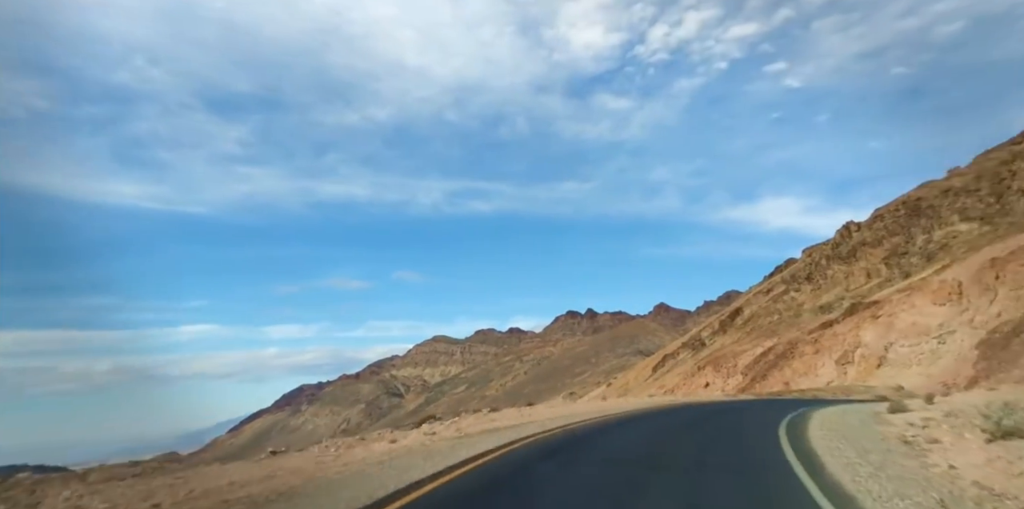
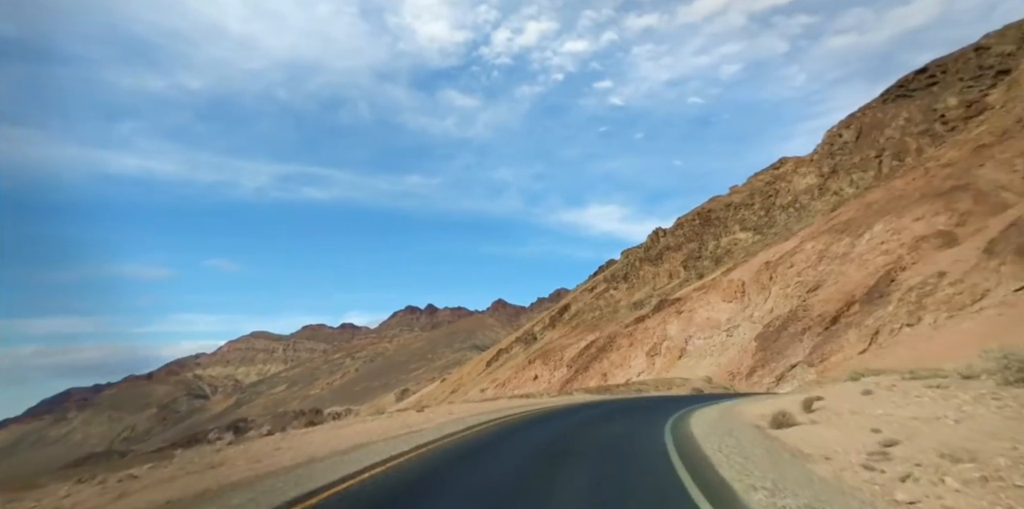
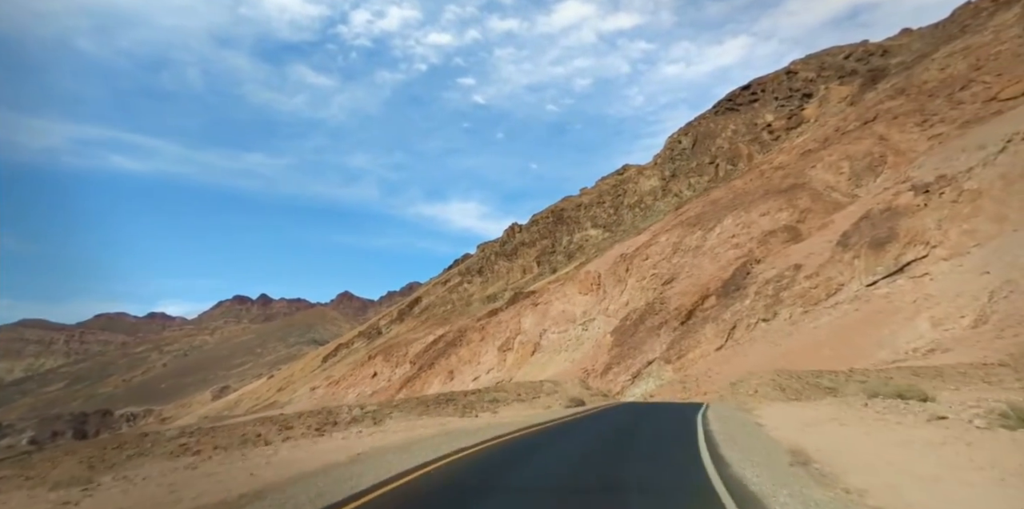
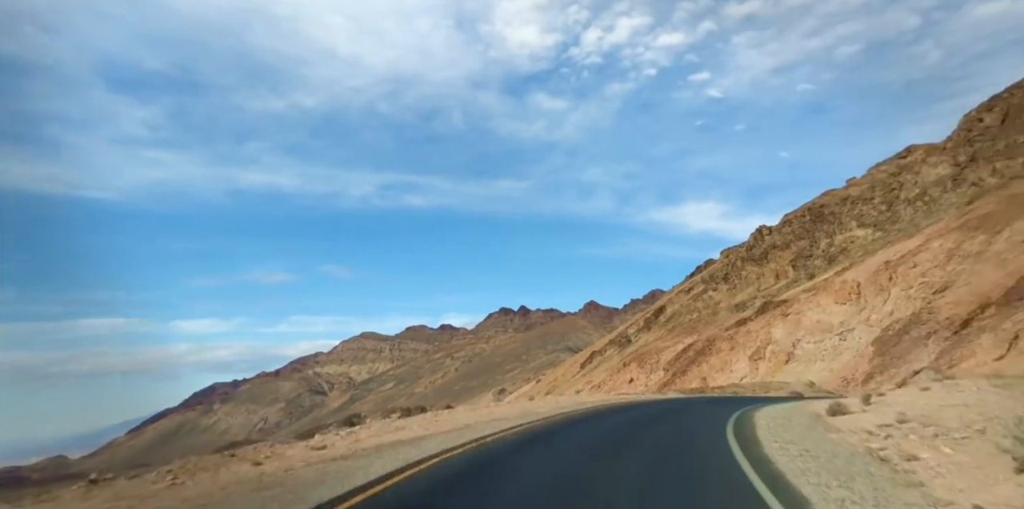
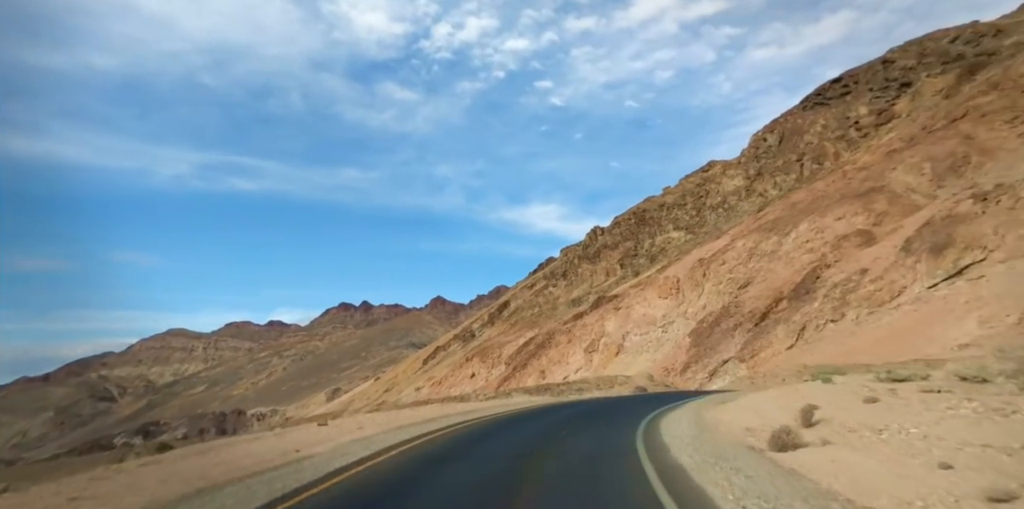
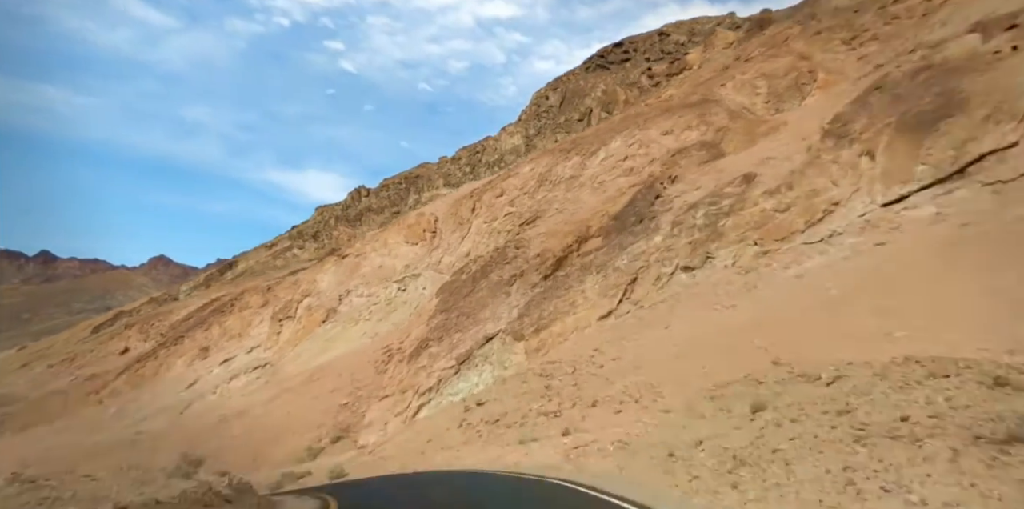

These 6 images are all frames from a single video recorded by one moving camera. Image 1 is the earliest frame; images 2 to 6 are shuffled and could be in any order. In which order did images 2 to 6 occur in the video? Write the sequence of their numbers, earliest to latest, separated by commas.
4, 2, 5, 3, 6
